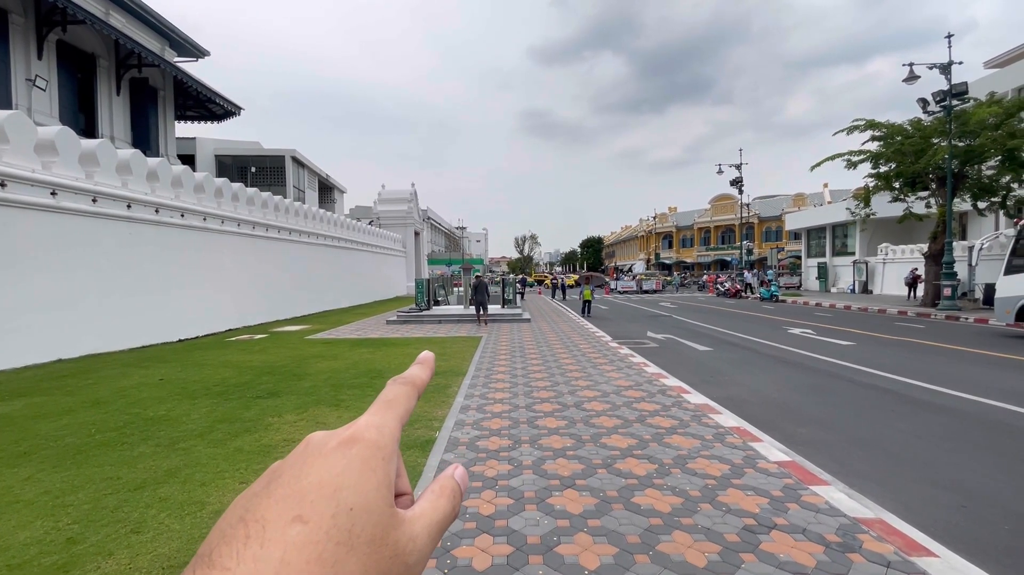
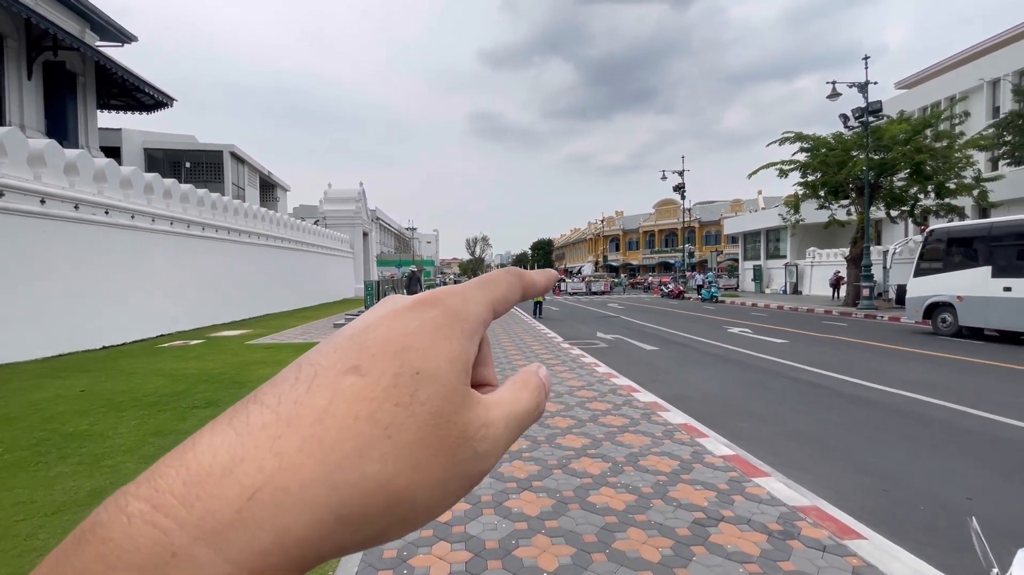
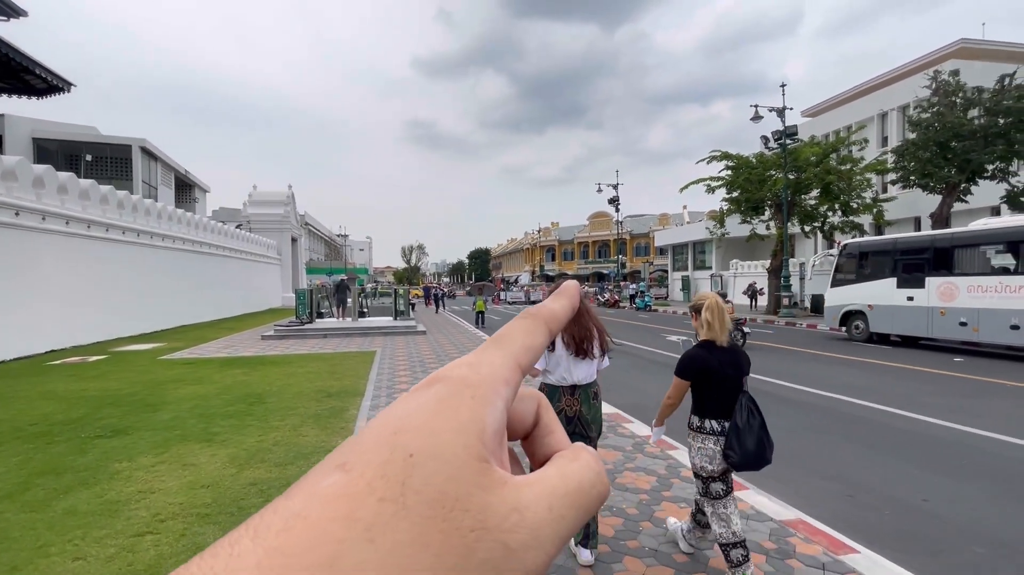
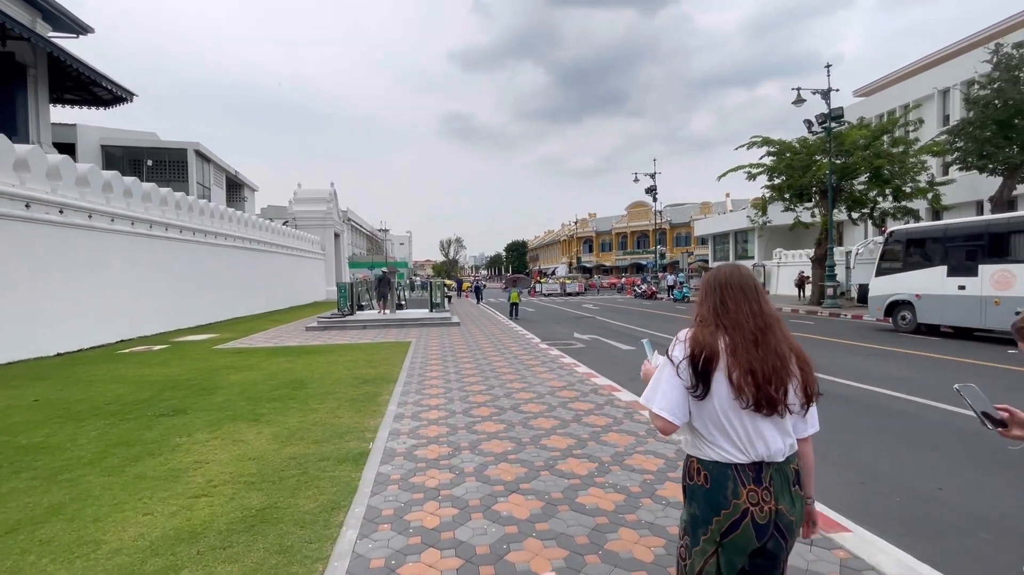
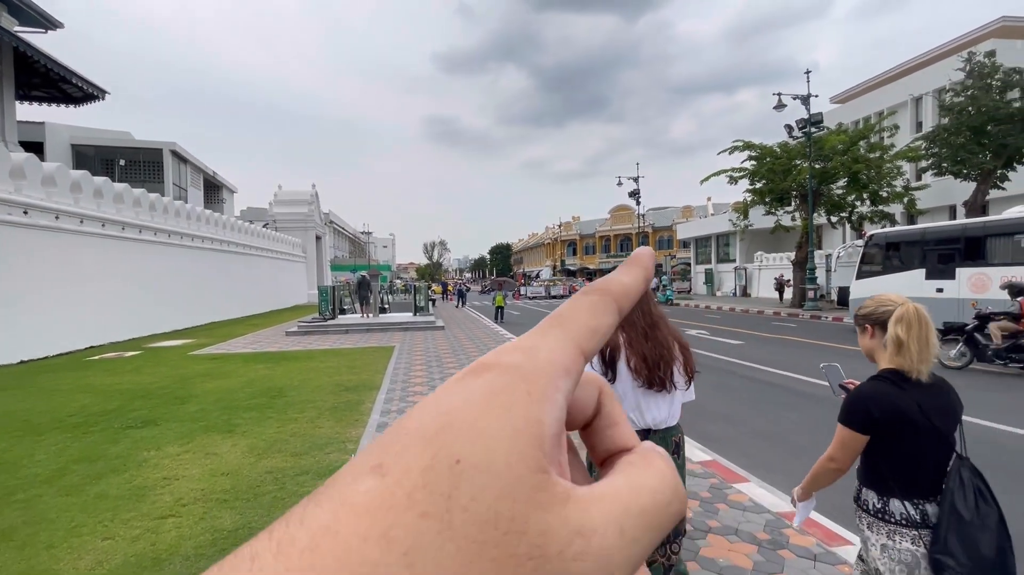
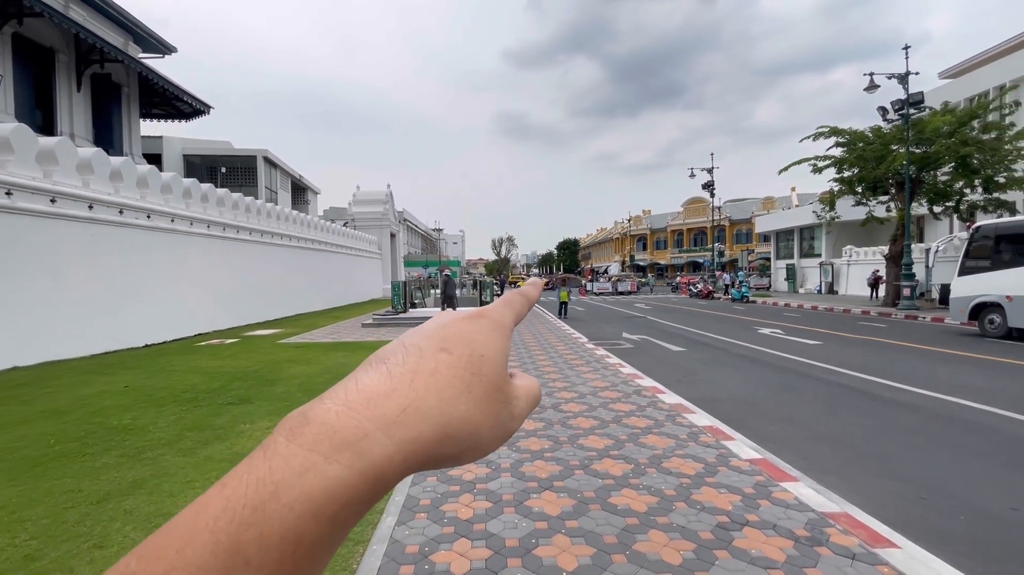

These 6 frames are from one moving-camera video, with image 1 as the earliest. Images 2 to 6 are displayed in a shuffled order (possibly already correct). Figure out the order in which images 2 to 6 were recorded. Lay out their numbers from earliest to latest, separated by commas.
6, 2, 4, 5, 3
